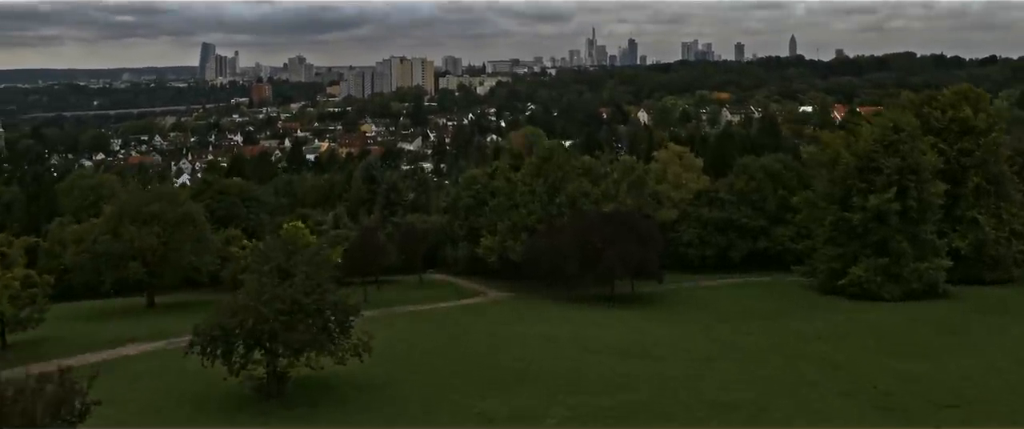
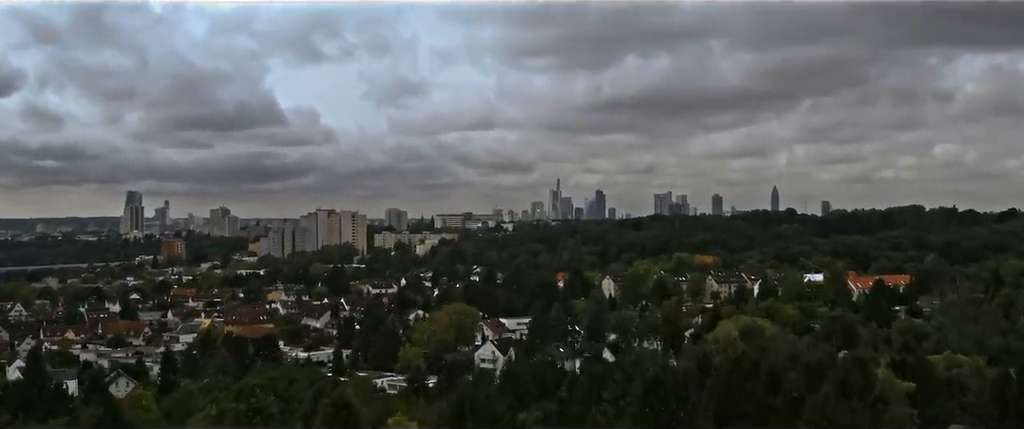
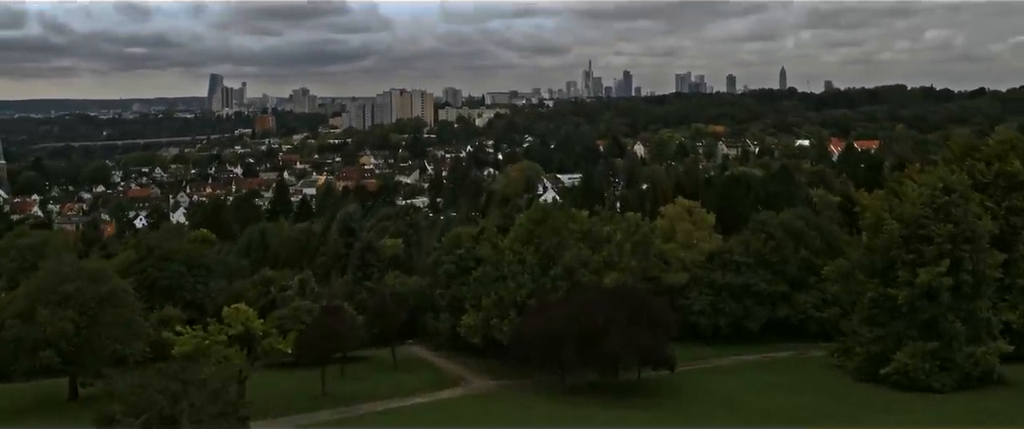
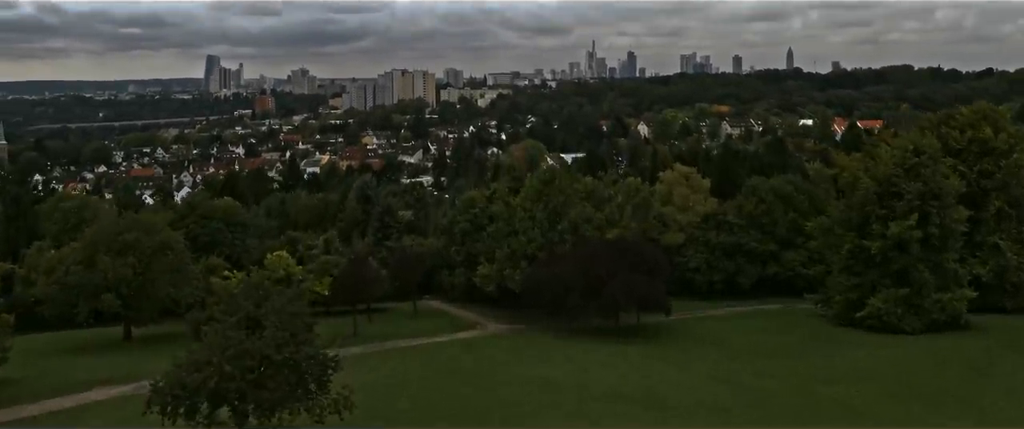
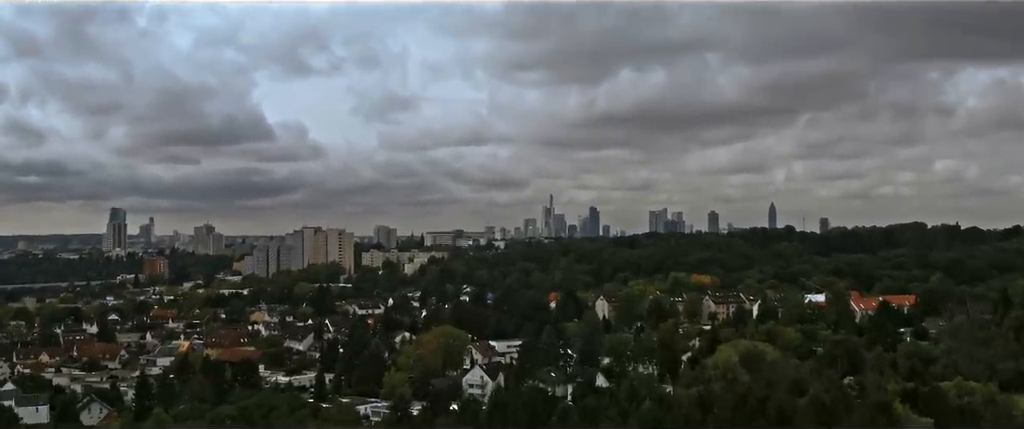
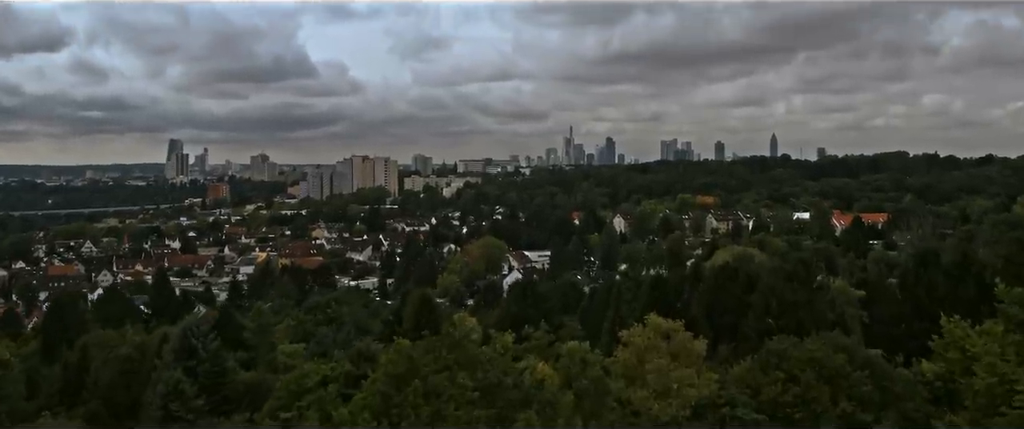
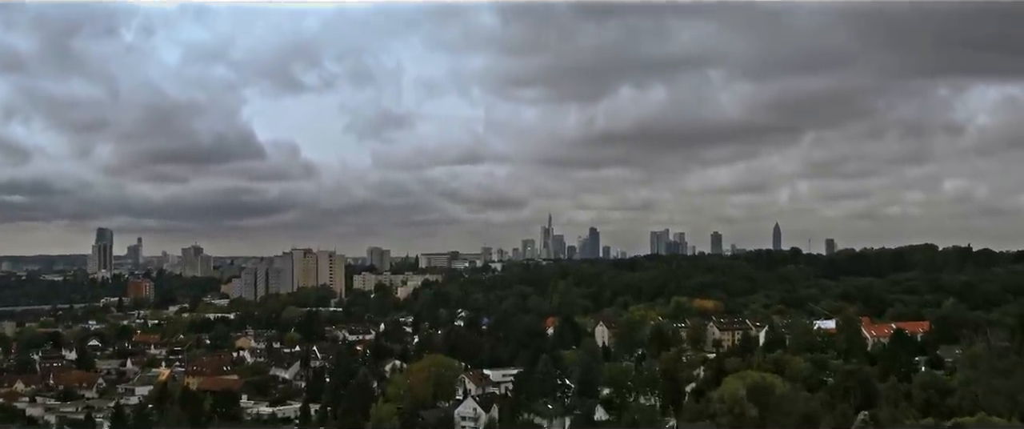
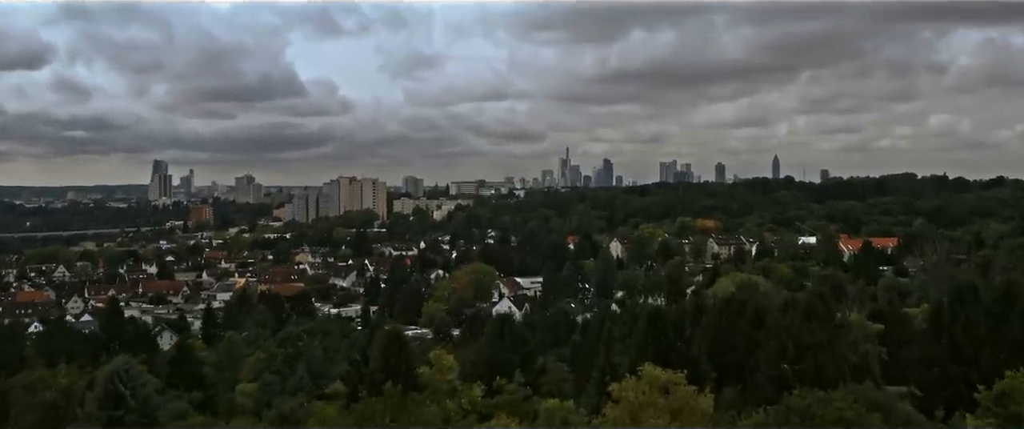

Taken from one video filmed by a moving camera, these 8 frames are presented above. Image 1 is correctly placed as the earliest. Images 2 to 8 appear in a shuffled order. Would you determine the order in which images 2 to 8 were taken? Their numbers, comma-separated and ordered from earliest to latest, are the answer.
4, 3, 6, 8, 2, 5, 7
